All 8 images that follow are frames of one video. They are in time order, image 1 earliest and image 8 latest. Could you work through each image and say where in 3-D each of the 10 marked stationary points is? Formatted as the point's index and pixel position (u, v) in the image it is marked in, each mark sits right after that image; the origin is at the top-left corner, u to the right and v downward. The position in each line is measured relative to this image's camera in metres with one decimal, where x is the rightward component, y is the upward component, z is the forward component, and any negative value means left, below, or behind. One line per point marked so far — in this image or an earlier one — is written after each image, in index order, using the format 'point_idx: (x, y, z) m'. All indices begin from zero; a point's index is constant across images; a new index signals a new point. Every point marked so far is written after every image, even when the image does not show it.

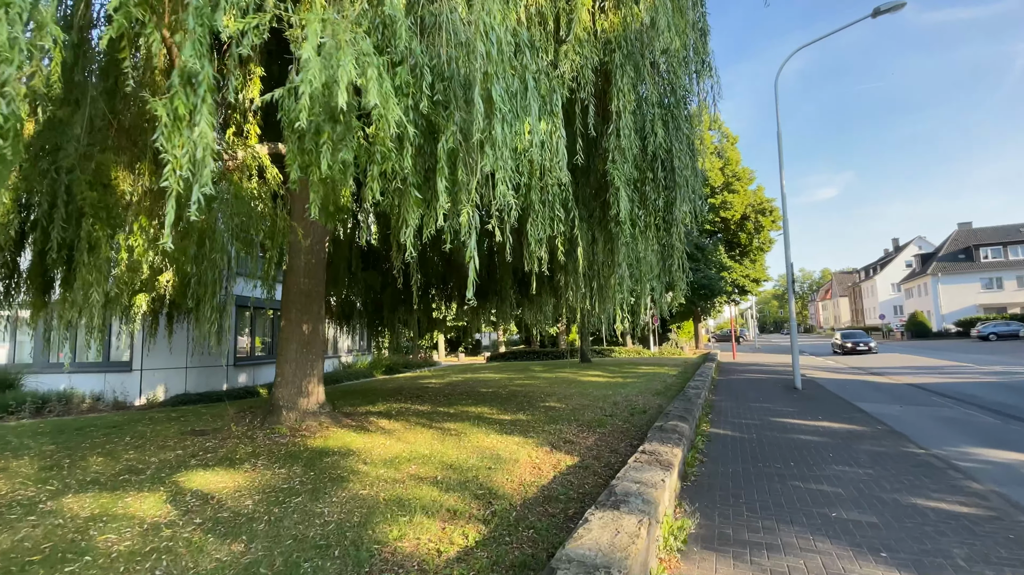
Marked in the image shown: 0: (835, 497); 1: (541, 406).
0: (+2.8, -1.8, +5.1) m
1: (+0.5, -1.9, +9.6) m
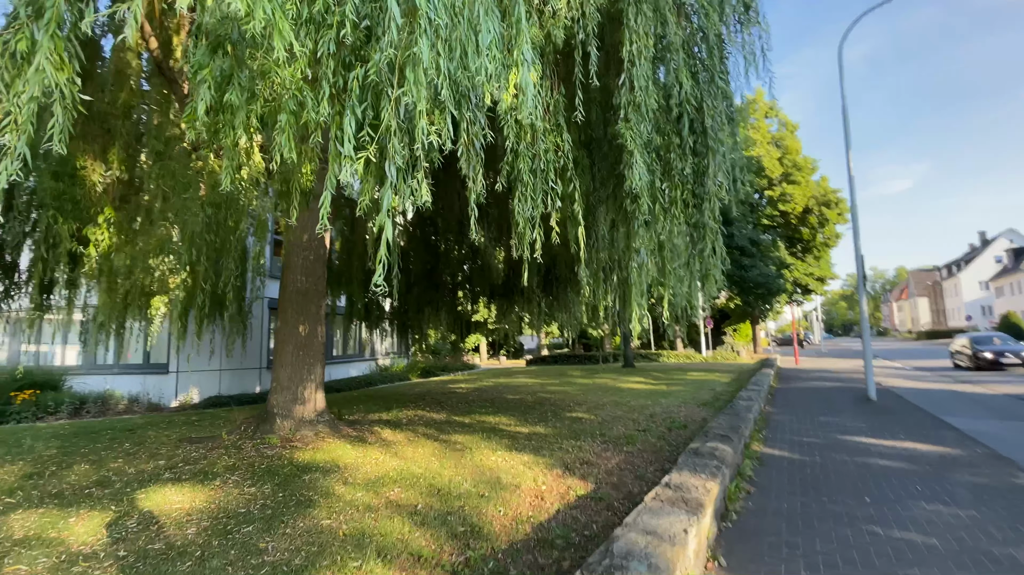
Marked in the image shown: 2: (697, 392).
0: (+2.7, -1.7, +3.8) m
1: (+0.8, -1.9, +8.6) m
2: (+3.9, -2.2, +12.3) m
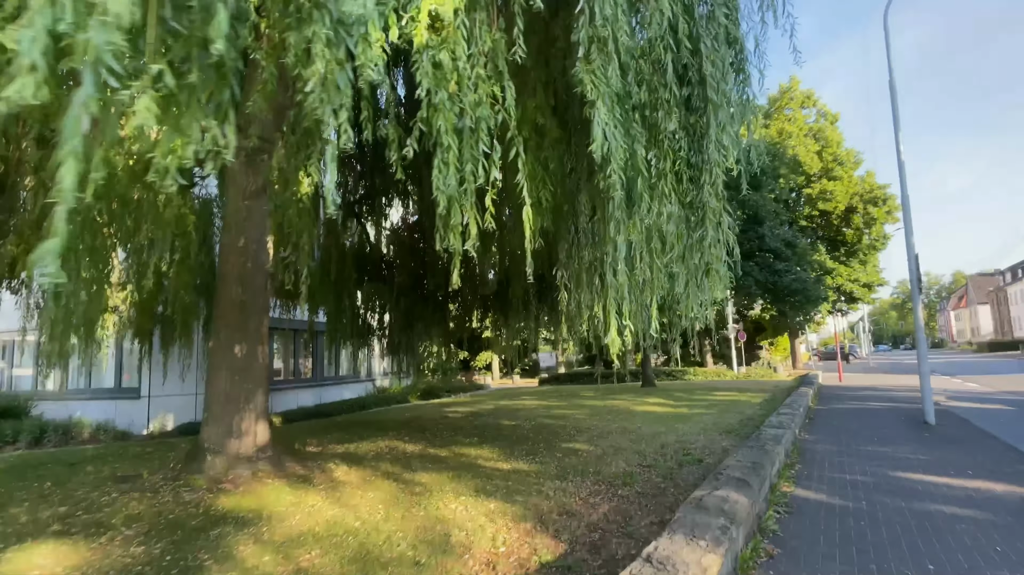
0: (+2.3, -1.7, +2.6) m
1: (+0.6, -2.0, +7.4) m
2: (+3.8, -2.4, +11.0) m
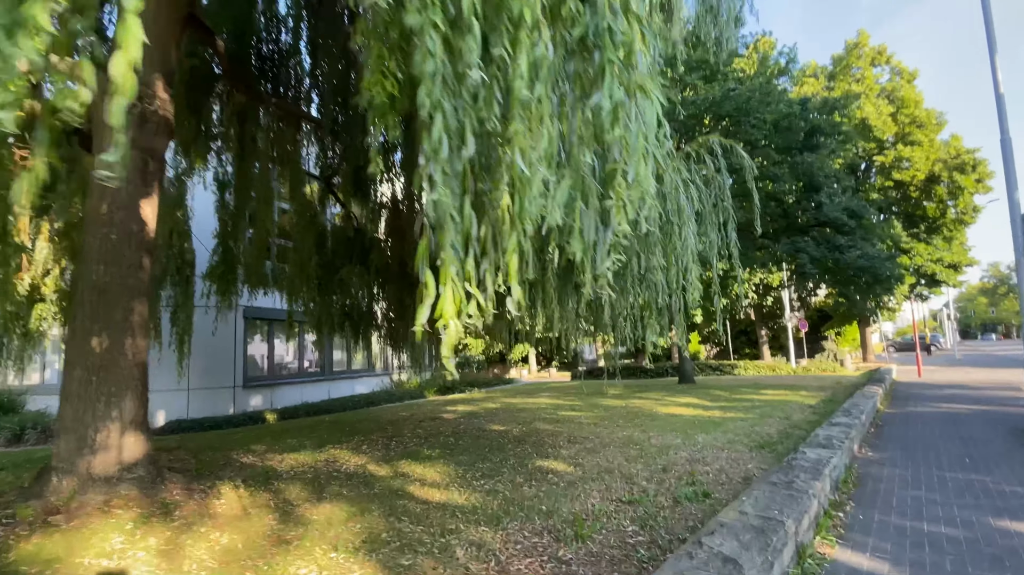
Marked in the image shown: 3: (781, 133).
0: (+1.3, -1.4, +0.7) m
1: (+0.2, -1.8, +5.7) m
2: (+3.7, -2.0, +9.0) m
3: (+7.8, +4.5, +17.2) m
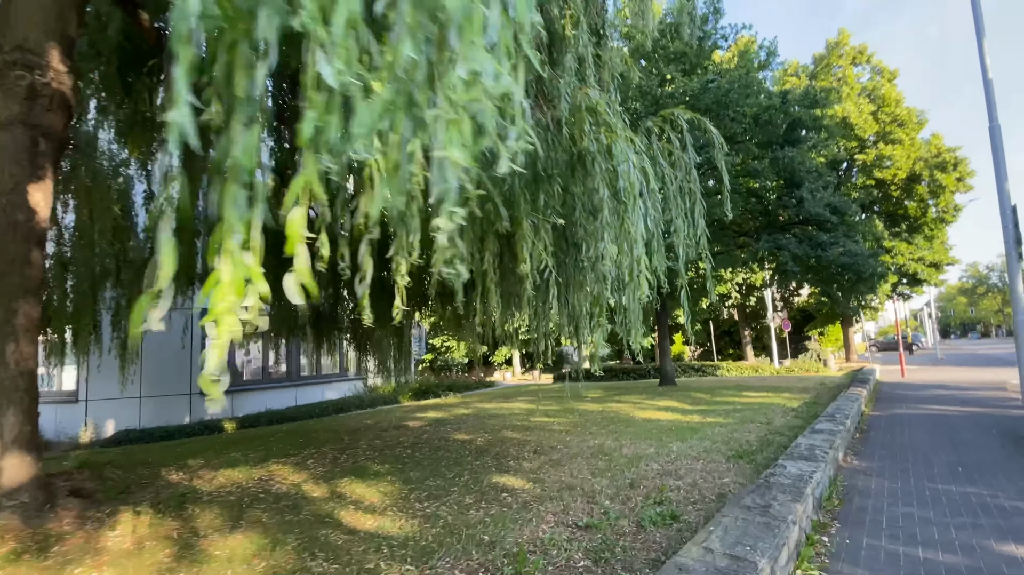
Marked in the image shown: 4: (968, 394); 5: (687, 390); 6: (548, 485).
0: (+1.0, -1.4, +0.2) m
1: (-0.3, -1.7, +5.1) m
2: (+3.2, -2.0, +8.4) m
3: (+7.1, +4.5, +16.8) m
4: (+12.5, -2.9, +16.3) m
5: (+4.6, -2.6, +15.7) m
6: (+0.6, -1.8, +6.6) m
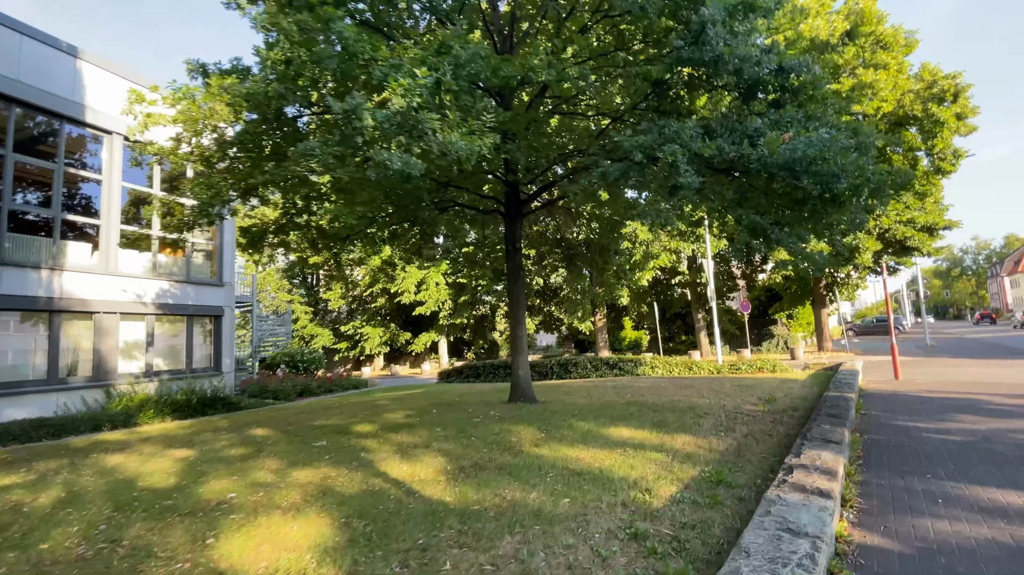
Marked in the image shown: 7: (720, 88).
0: (-2.3, -1.1, -6.0) m
1: (-3.8, -1.3, -1.1) m
2: (-0.4, -1.4, +2.4) m
3: (+3.2, +5.3, +10.7) m
4: (+8.6, -2.1, +10.5) m
5: (+0.8, -1.8, +9.7) m
6: (-3.0, -1.3, +0.4) m
7: (+2.5, +2.4, +7.2) m
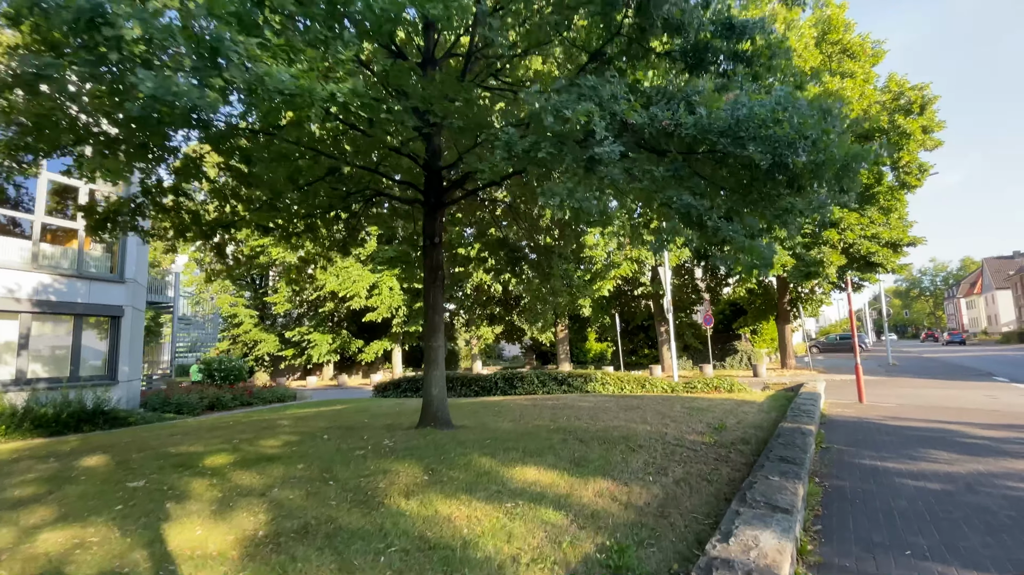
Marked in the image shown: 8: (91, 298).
0: (-2.8, -0.8, -7.4) m
1: (-4.5, -1.1, -2.6) m
2: (-1.3, -1.4, +1.0) m
3: (+2.1, +5.1, +9.6) m
4: (+7.4, -2.4, +9.6) m
5: (-0.4, -1.9, +8.4) m
6: (-3.8, -1.2, -1.1) m
7: (+1.6, +2.3, +6.0) m
8: (-8.7, -0.2, +12.3) m
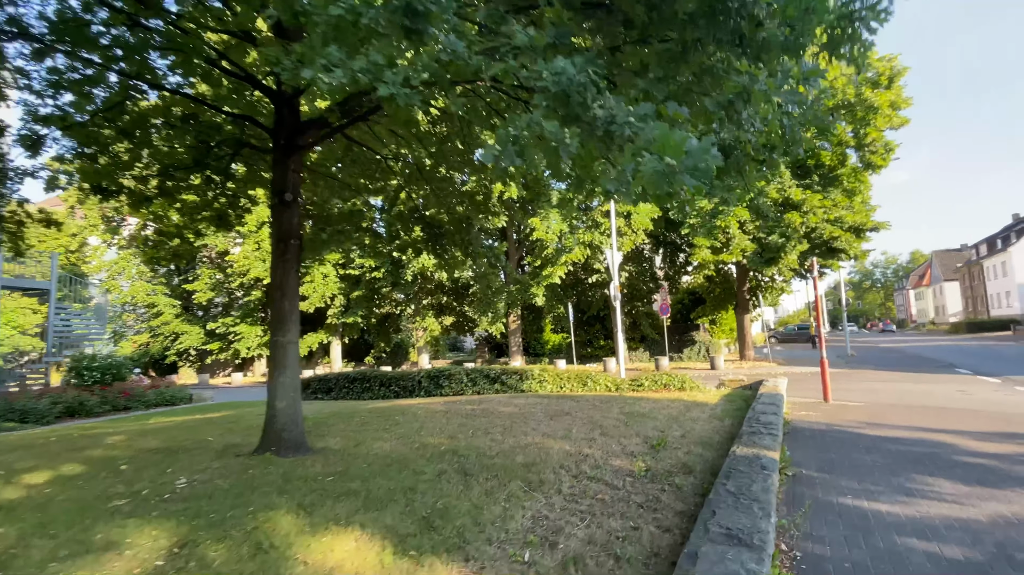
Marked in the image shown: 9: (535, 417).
0: (-3.1, -0.8, -9.4) m
1: (-5.1, -1.0, -4.6) m
2: (-2.1, -1.2, -0.9) m
3: (+0.8, +5.4, +7.8) m
4: (+6.1, -2.1, +8.1) m
5: (-1.7, -1.7, +6.5) m
6: (-4.5, -1.1, -3.1) m
7: (+0.5, +2.6, +4.2) m
8: (-10.2, +0.1, +10.0) m
9: (+0.2, -1.8, +7.9) m
